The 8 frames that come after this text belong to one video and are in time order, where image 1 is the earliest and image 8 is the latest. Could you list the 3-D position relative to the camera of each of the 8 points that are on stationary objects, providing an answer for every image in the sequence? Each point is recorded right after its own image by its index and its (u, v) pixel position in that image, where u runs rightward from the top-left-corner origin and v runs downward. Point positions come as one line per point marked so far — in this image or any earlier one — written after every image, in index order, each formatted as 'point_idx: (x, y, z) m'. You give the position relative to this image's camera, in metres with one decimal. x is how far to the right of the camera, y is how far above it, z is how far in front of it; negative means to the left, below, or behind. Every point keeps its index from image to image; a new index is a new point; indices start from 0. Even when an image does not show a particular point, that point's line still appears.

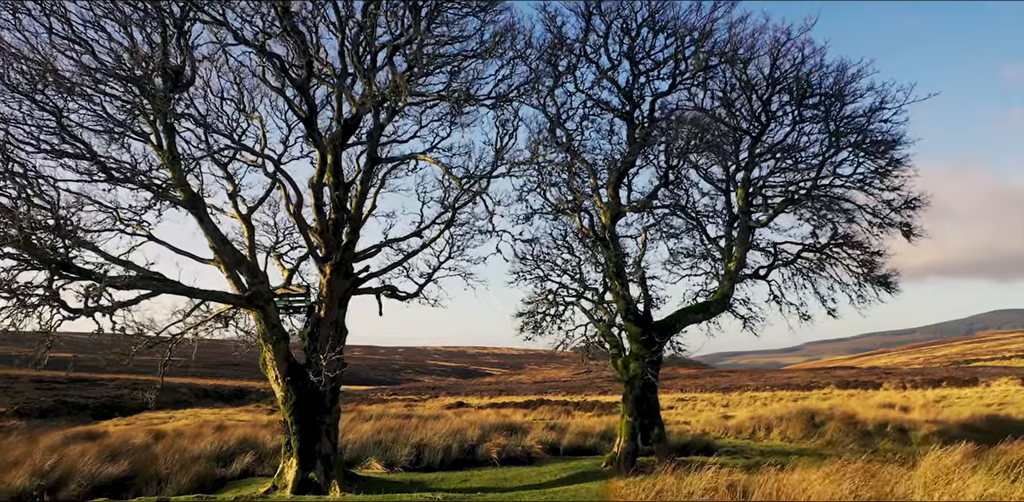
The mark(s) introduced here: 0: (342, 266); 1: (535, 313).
0: (-1.9, -0.2, +10.8) m
1: (+0.4, -1.0, +14.5) m
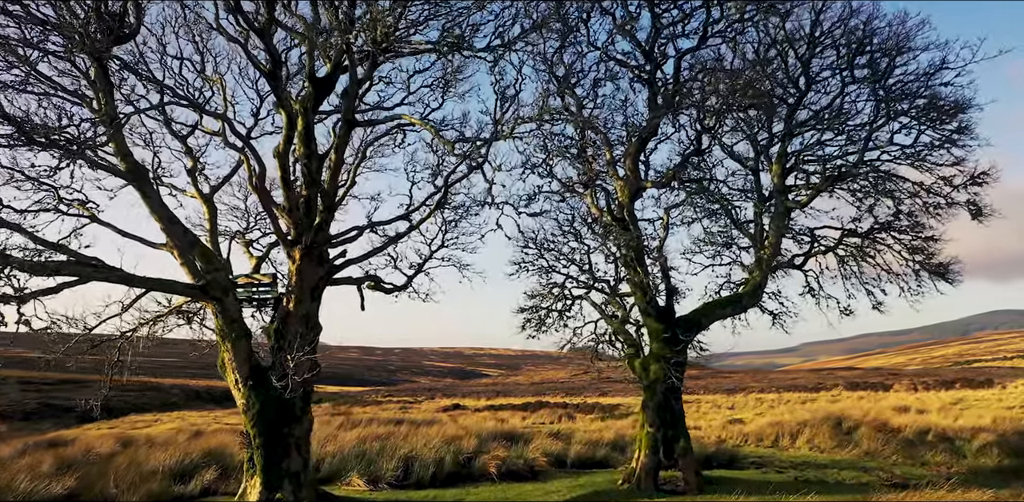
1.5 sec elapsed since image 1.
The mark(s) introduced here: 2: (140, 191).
0: (-1.9, 0.0, +9.2) m
1: (+0.4, -0.8, +12.9) m
2: (-3.5, +0.6, +8.7) m
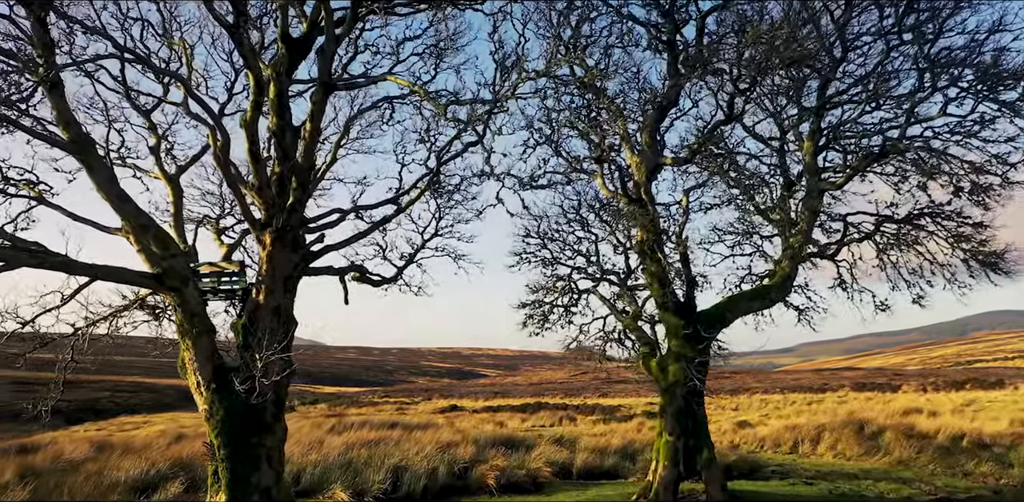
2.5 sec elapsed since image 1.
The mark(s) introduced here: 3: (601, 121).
0: (-1.9, +0.1, +8.1) m
1: (+0.4, -0.7, +11.7) m
2: (-3.4, +0.7, +7.6) m
3: (+0.9, +1.3, +9.1) m
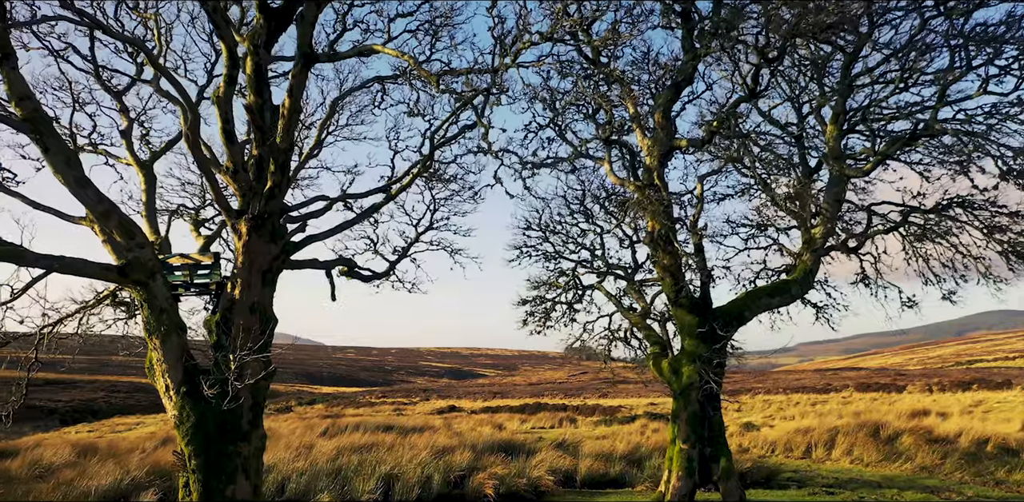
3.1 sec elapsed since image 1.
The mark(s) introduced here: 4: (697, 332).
0: (-1.9, +0.2, +7.3) m
1: (+0.4, -0.6, +11.0) m
2: (-3.4, +0.8, +6.9) m
3: (+0.9, +1.3, +8.4) m
4: (+1.6, -0.7, +8.3) m
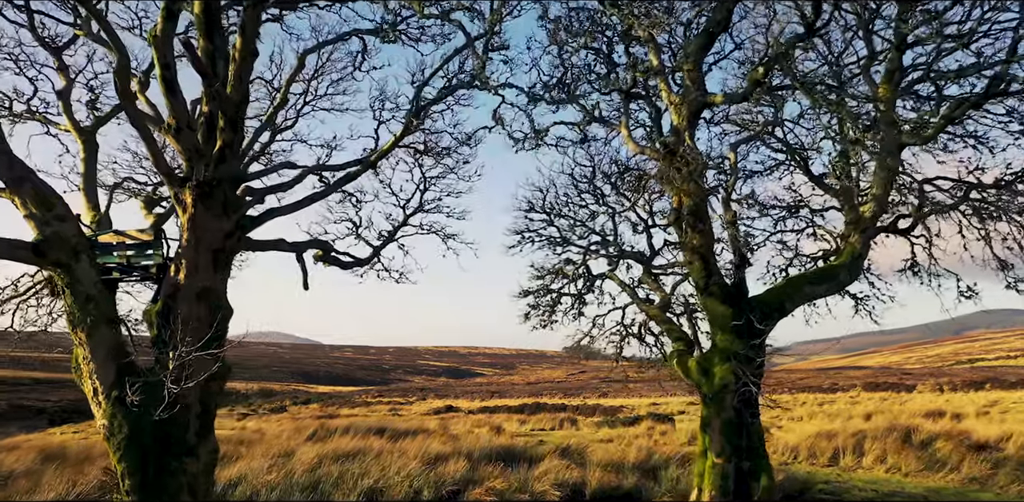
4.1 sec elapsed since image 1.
0: (-1.9, +0.4, +6.1) m
1: (+0.4, -0.4, +9.8) m
2: (-3.4, +0.9, +5.6) m
3: (+0.9, +1.5, +7.1) m
4: (+1.6, -0.6, +7.1) m
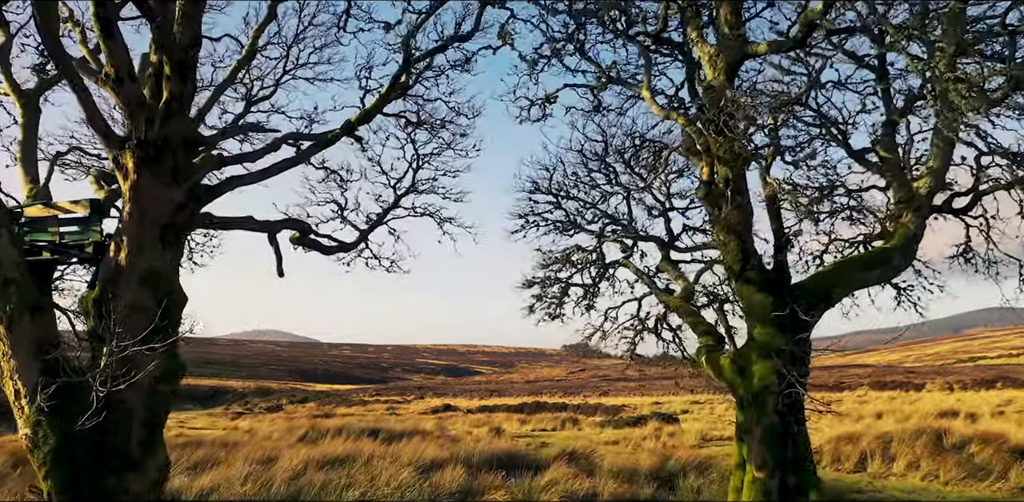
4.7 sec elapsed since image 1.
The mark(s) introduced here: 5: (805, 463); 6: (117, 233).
0: (-1.9, +0.5, +5.1) m
1: (+0.4, -0.3, +8.8) m
2: (-3.4, +1.1, +4.6) m
3: (+0.9, +1.6, +6.2) m
4: (+1.7, -0.4, +6.1) m
5: (+1.8, -1.3, +5.9) m
6: (-2.1, +0.1, +5.1) m
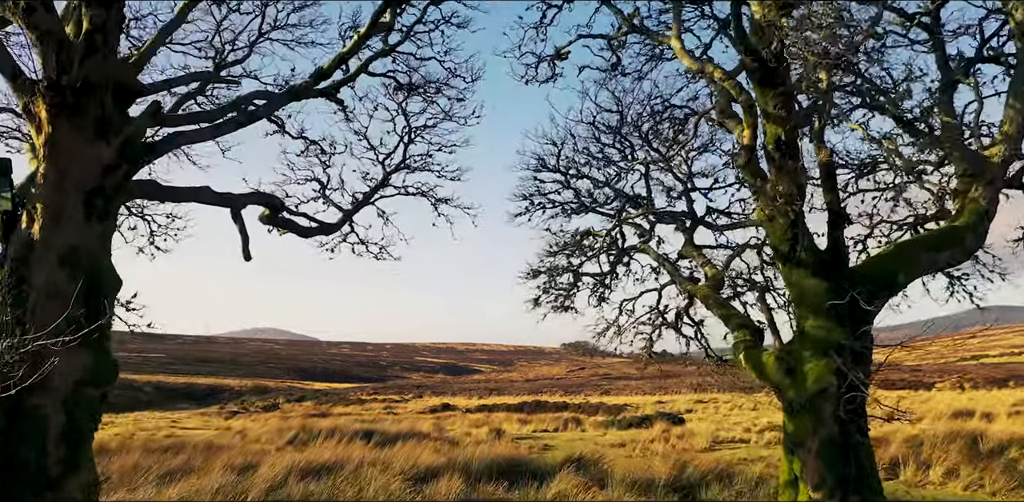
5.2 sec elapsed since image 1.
0: (-1.8, +0.6, +4.1) m
1: (+0.4, -0.2, +7.8) m
2: (-3.4, +1.2, +3.6) m
3: (+0.9, +1.8, +5.2) m
4: (+1.7, -0.3, +5.1) m
5: (+1.9, -1.2, +4.9) m
6: (-2.1, +0.2, +4.1) m
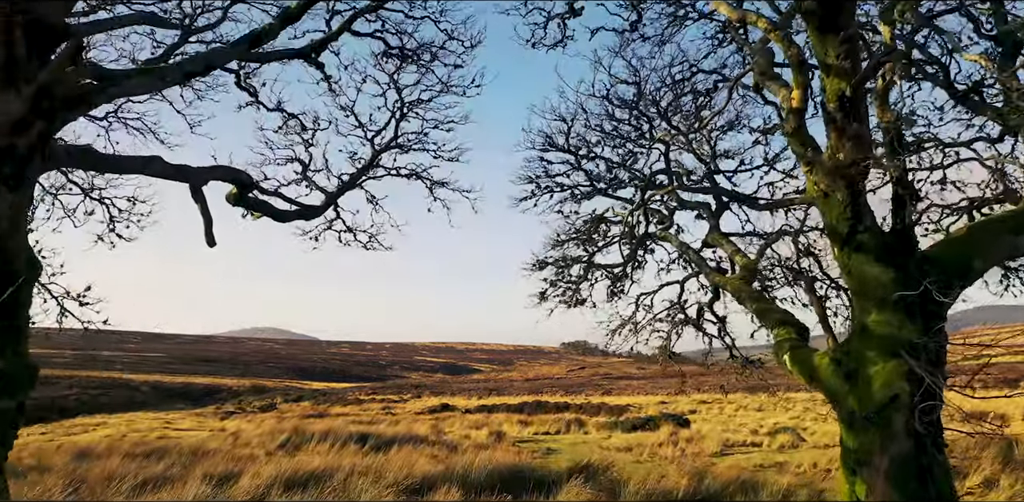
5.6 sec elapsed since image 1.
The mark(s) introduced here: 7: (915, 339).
0: (-1.8, +0.7, +3.3) m
1: (+0.5, -0.1, +7.0) m
2: (-3.3, +1.3, +2.8) m
3: (+1.0, +1.8, +4.4) m
4: (+1.7, -0.2, +4.3) m
5: (+1.9, -1.1, +4.1) m
6: (-2.1, +0.3, +3.3) m
7: (+1.8, -0.4, +4.2) m
